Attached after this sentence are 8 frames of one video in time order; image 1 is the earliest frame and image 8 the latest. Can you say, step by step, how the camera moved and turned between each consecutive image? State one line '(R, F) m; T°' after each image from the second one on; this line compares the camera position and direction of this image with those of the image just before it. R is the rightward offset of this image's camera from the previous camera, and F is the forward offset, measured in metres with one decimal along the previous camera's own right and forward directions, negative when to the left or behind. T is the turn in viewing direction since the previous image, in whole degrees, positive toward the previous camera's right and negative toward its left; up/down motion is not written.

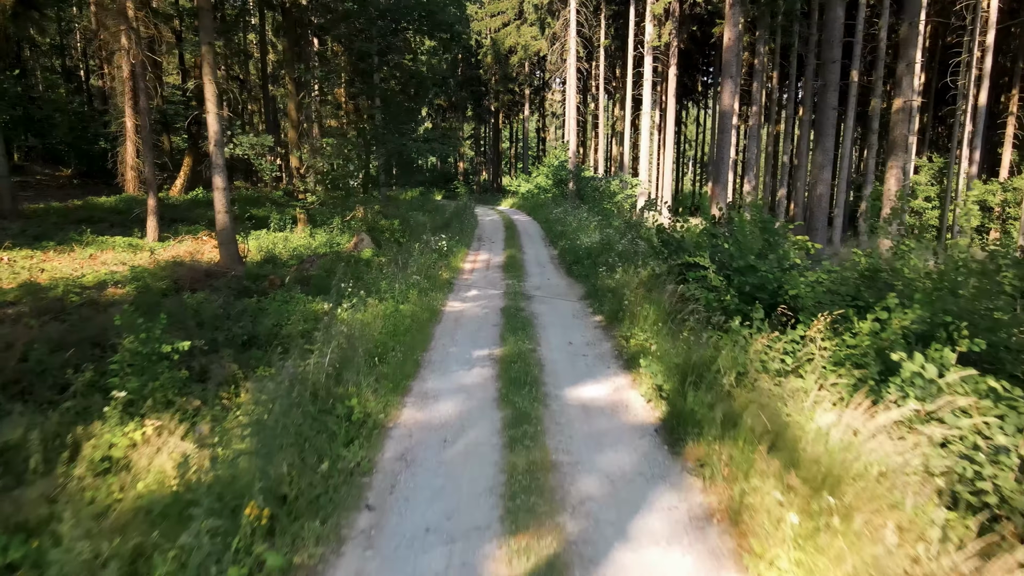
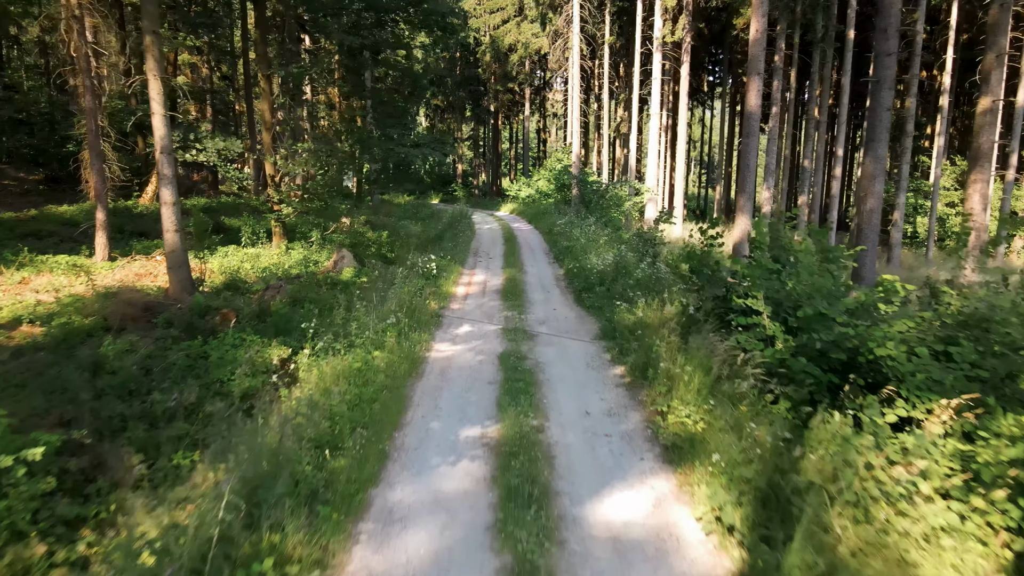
(0.0, +1.9) m; 0°
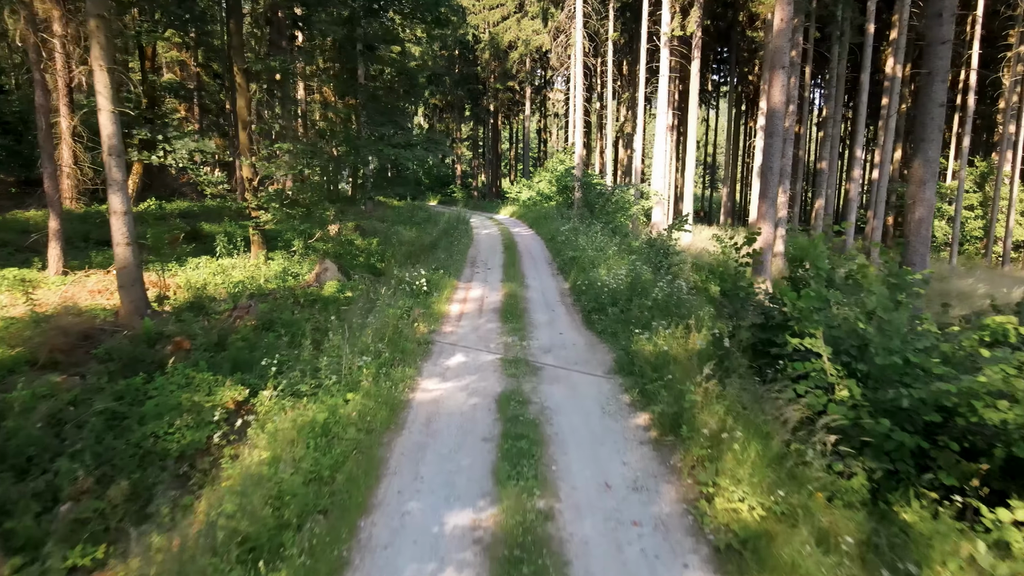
(0.0, +1.4) m; 0°
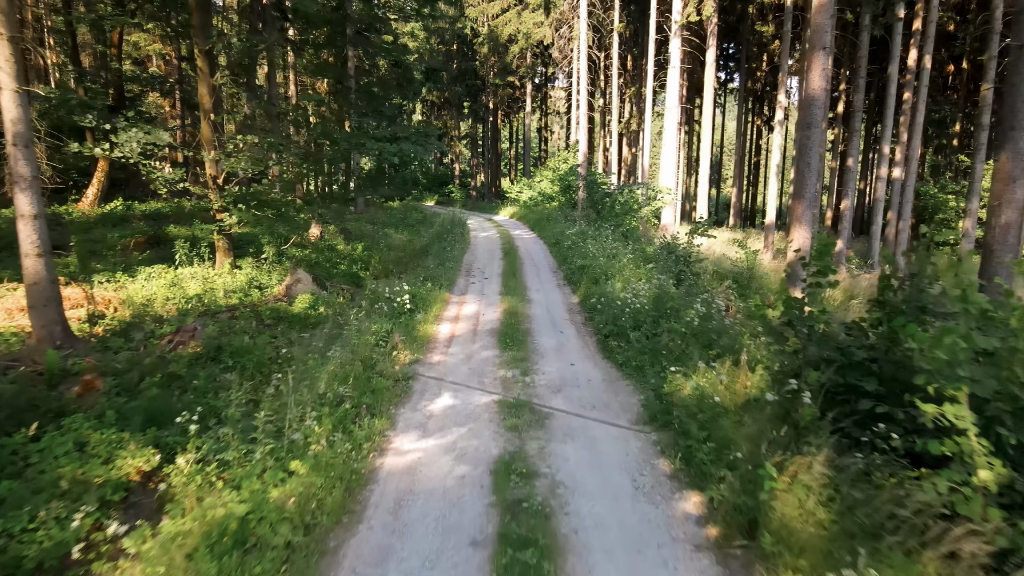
(0.0, +1.8) m; 0°
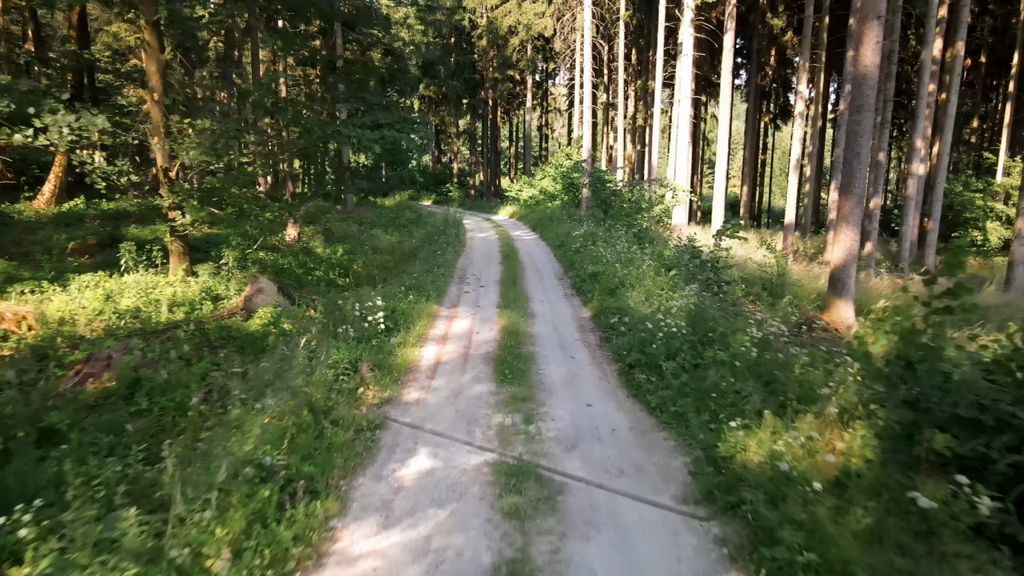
(0.0, +1.8) m; 0°
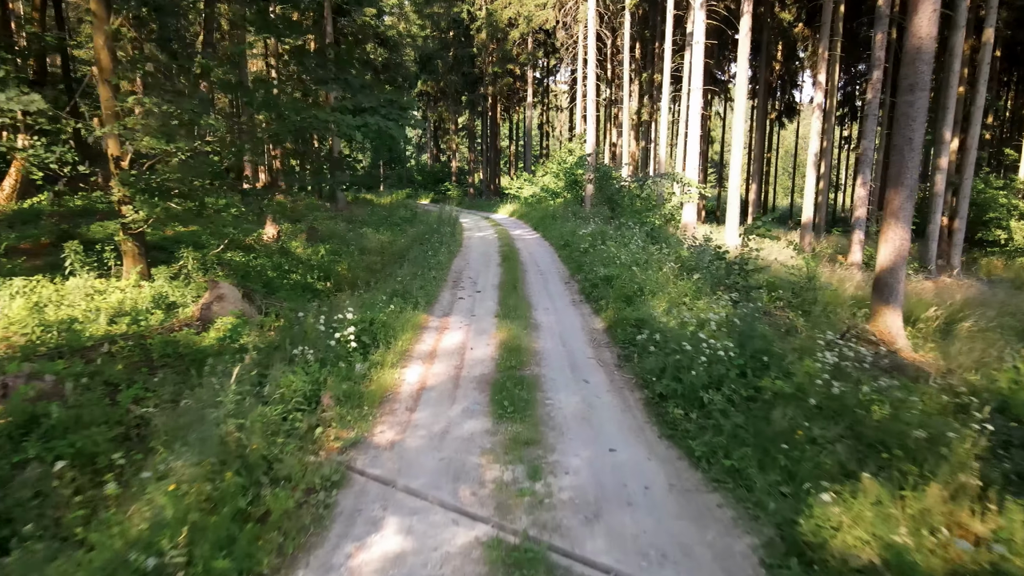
(0.0, +1.4) m; 0°
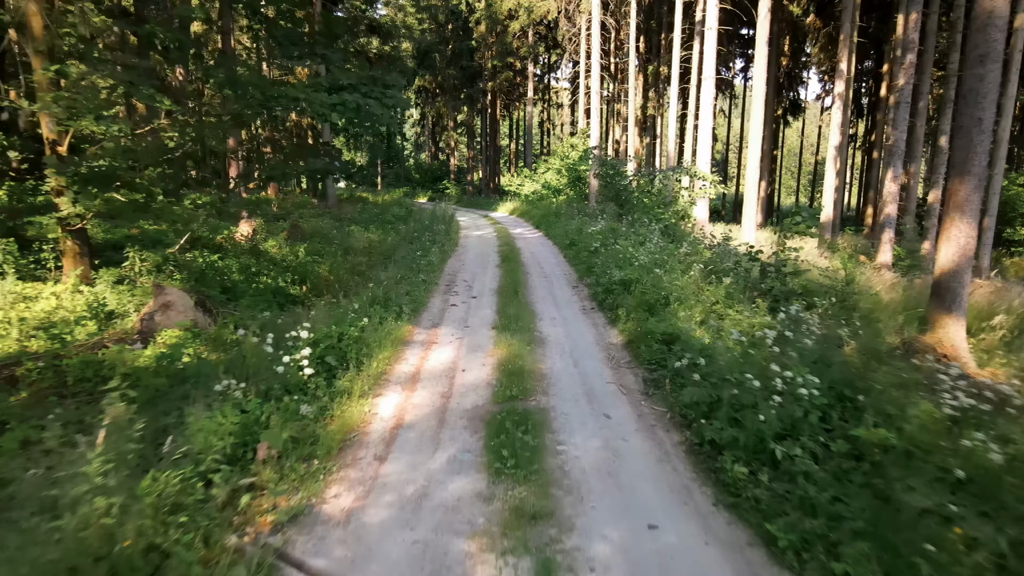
(0.0, +1.4) m; 0°
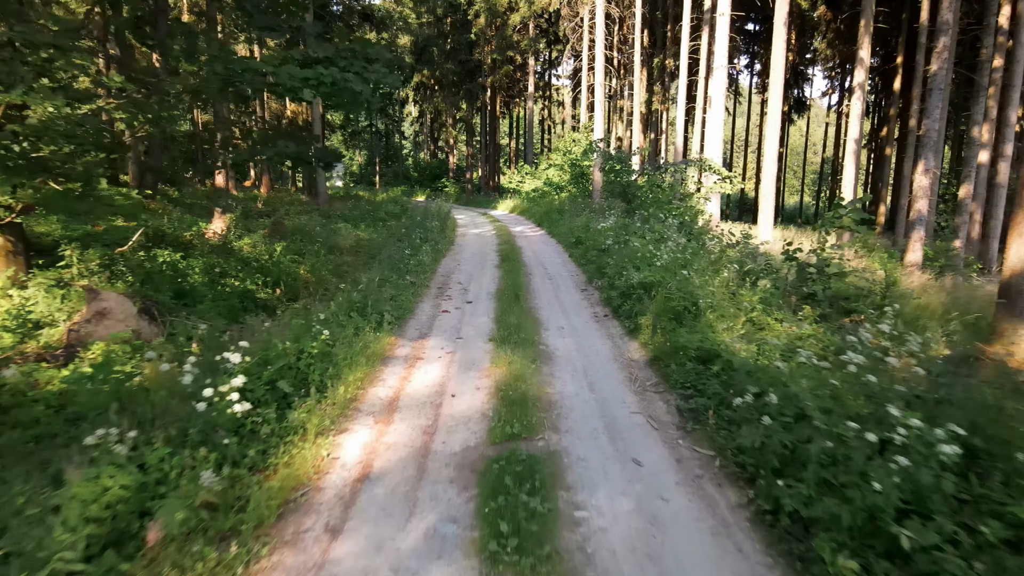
(0.0, +1.2) m; 0°
